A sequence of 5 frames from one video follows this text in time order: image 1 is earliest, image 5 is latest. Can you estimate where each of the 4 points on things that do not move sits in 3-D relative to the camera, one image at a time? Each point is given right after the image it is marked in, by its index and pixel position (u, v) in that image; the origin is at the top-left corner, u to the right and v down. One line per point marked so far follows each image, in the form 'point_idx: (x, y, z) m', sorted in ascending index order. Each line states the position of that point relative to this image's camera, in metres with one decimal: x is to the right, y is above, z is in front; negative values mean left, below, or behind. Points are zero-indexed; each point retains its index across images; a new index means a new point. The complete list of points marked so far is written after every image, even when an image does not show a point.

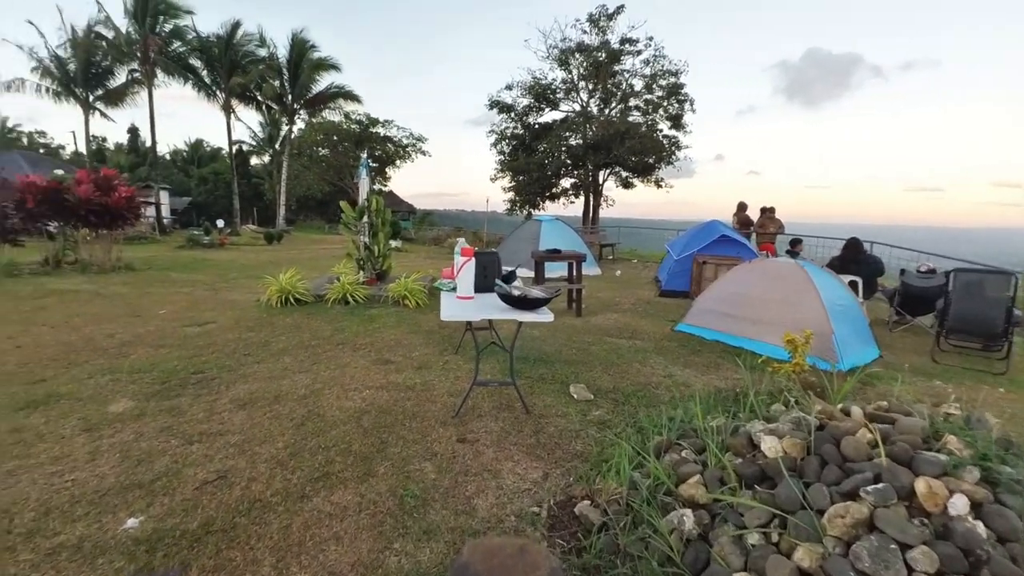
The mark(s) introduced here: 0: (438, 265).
0: (-1.9, +0.6, +12.4) m
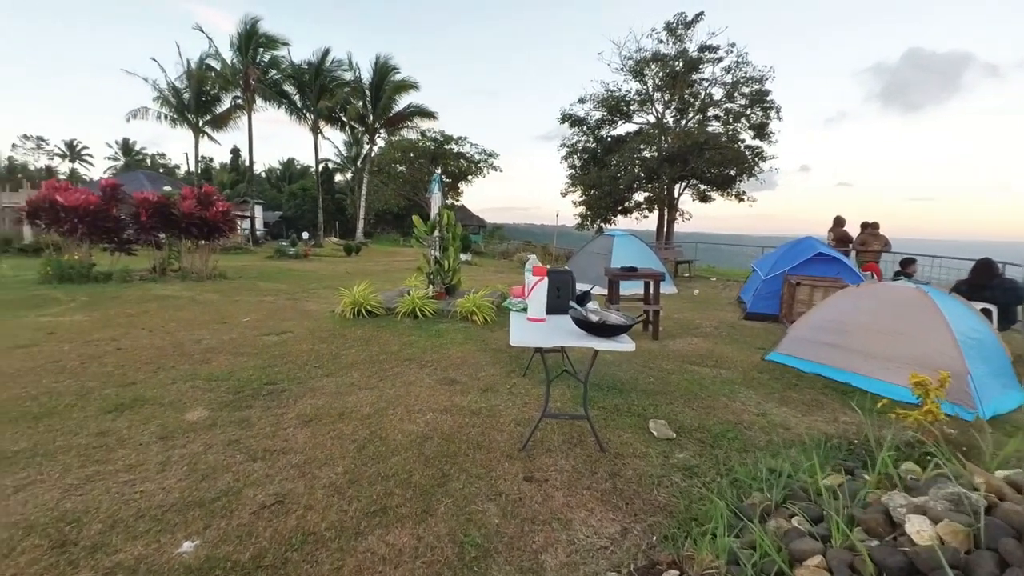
0: (-0.1, +0.2, +12.3) m
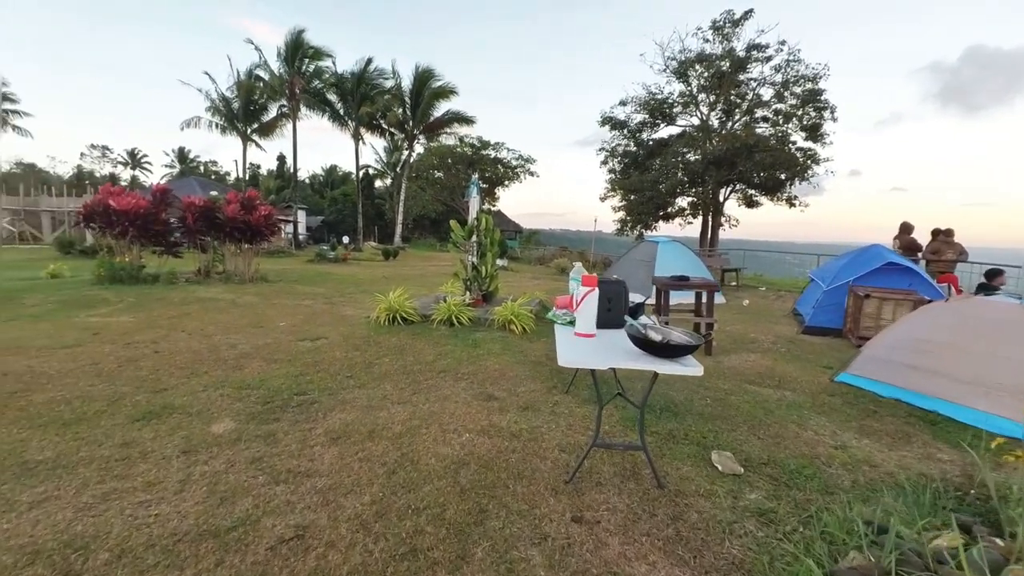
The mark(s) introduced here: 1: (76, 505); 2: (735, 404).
0: (+0.8, 0.0, +12.0) m
1: (-2.0, -1.0, +2.2) m
2: (+1.8, -0.9, +3.9) m
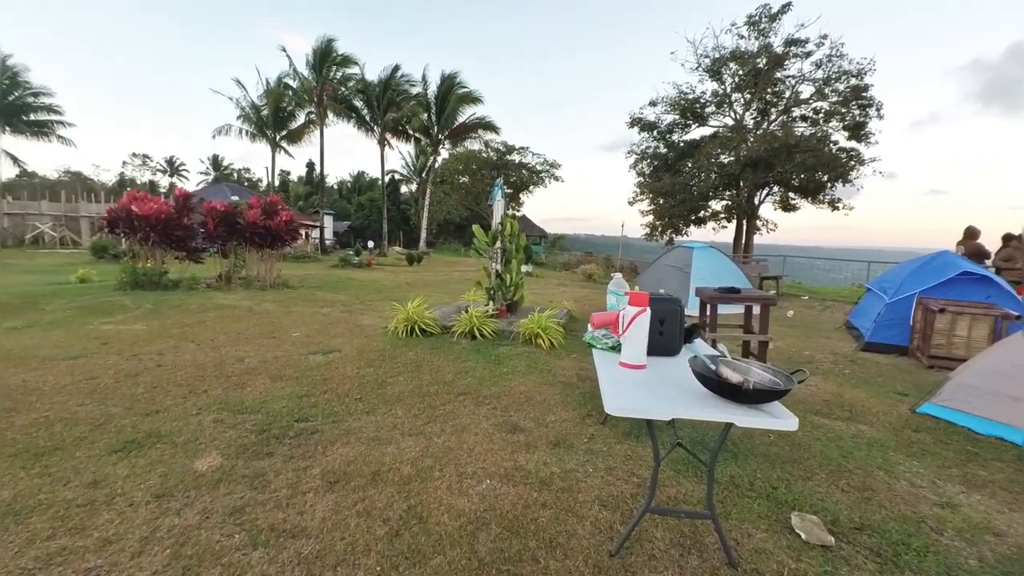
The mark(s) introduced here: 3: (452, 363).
0: (+1.4, -0.2, +11.5) m
1: (-1.9, -1.1, +1.8) m
2: (+2.0, -1.0, +3.3) m
3: (-0.6, -0.8, +4.8) m
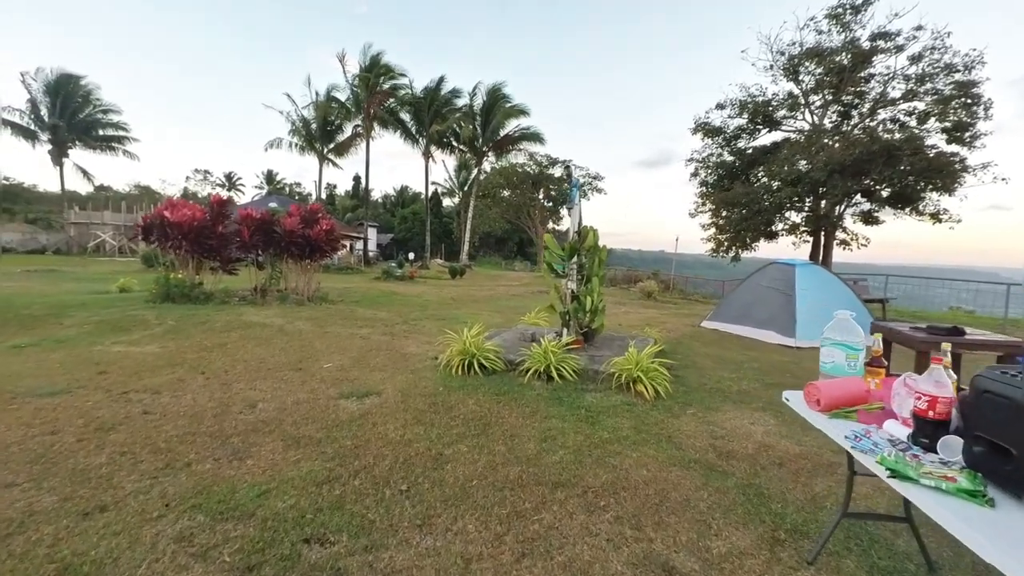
0: (+2.7, -0.6, +10.0) m
1: (-1.4, -1.2, +0.6) m
2: (+2.6, -1.3, +1.7) m
3: (+0.1, -1.0, +3.5) m
